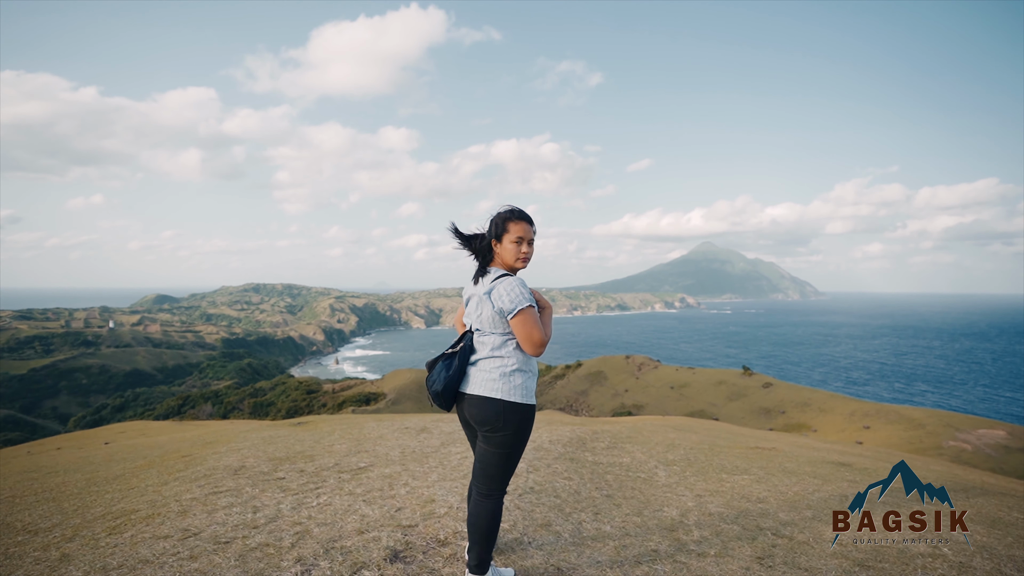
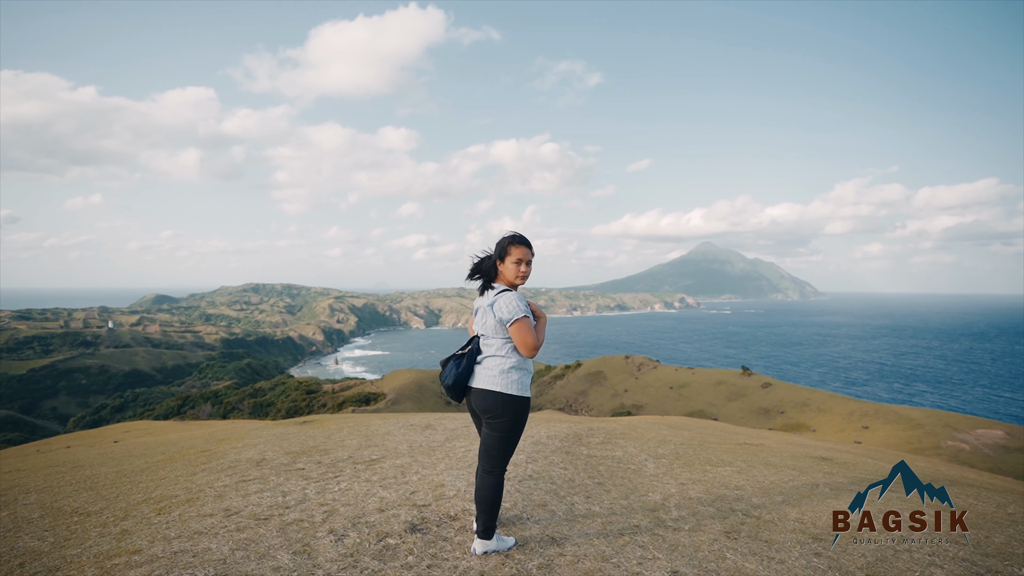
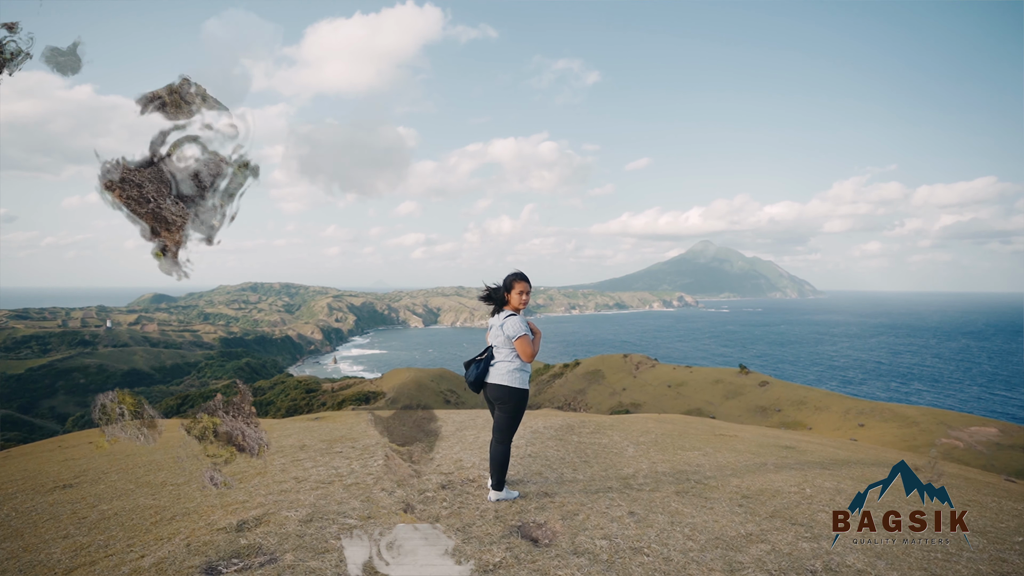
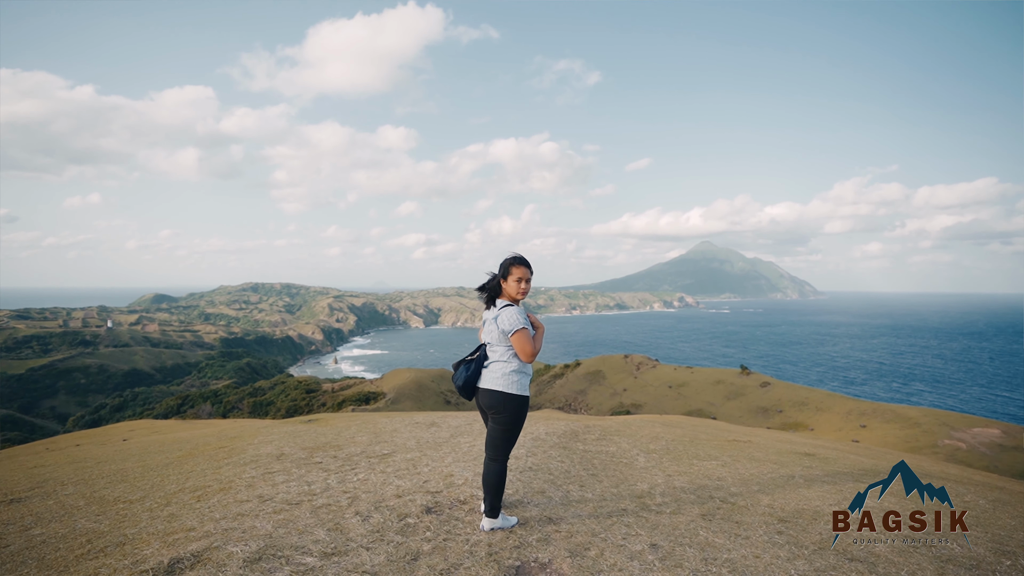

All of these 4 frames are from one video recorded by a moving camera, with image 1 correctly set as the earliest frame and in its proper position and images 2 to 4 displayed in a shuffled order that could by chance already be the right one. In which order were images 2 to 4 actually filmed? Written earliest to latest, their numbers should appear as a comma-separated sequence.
2, 4, 3
